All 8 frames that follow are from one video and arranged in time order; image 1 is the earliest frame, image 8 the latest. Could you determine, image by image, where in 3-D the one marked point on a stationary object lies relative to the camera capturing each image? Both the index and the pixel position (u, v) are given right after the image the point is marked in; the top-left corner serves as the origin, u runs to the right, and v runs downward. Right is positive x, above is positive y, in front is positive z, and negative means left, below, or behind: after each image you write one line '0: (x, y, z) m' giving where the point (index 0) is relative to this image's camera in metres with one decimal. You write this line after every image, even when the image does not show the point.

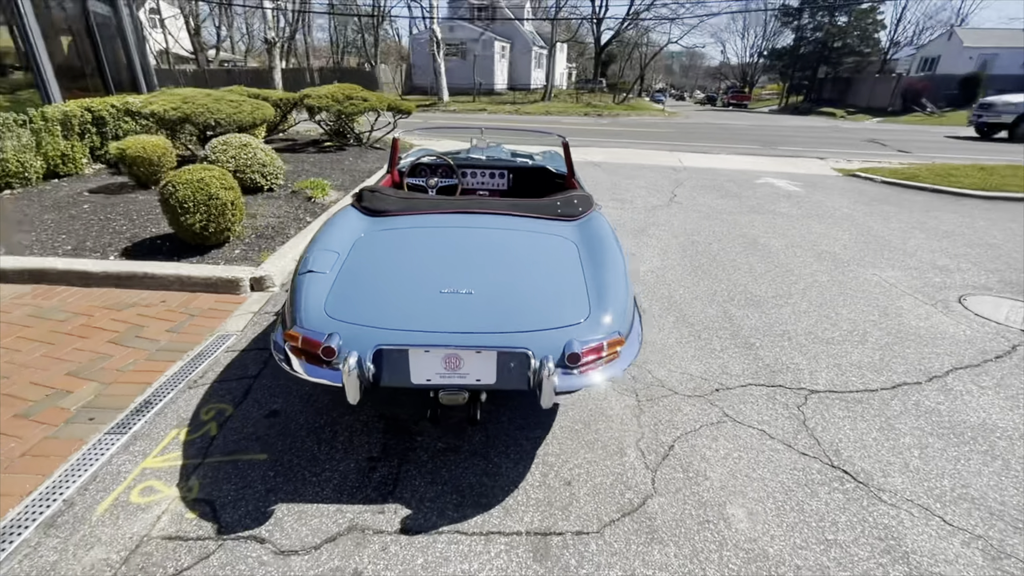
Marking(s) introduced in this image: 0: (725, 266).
0: (+2.0, +0.2, +4.4) m
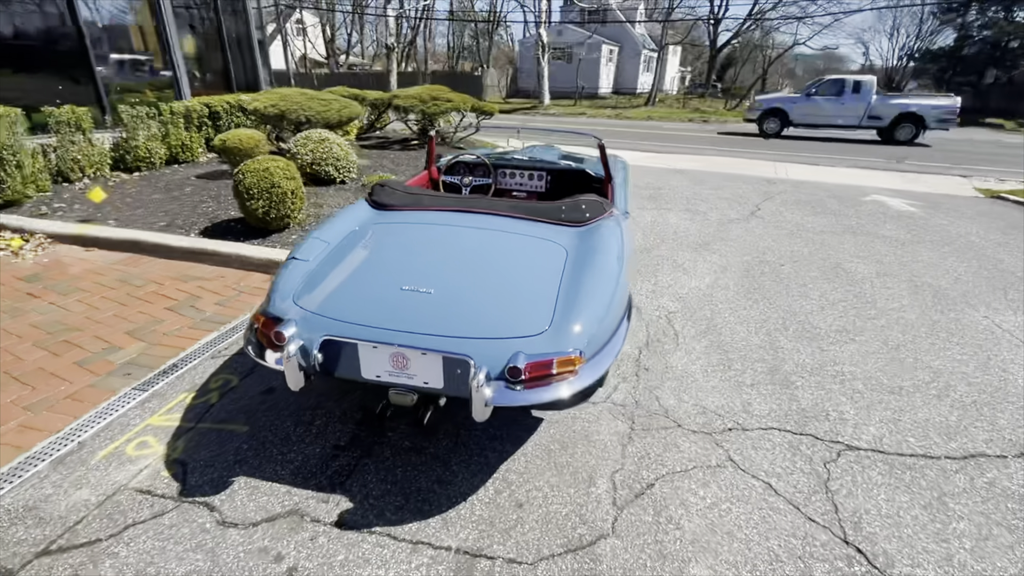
0: (+2.3, 0.0, +3.9) m
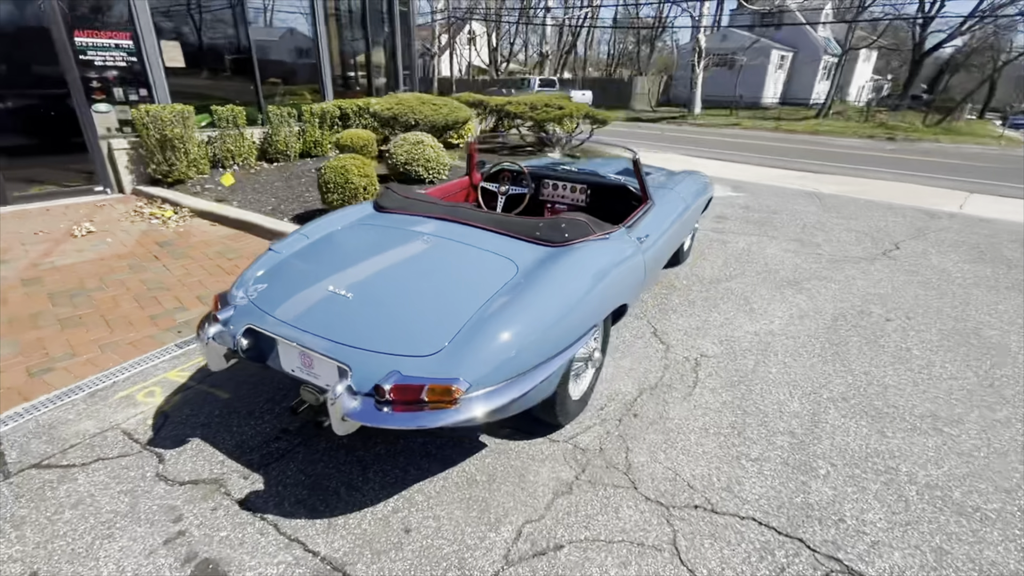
0: (+2.4, -0.4, +3.1) m
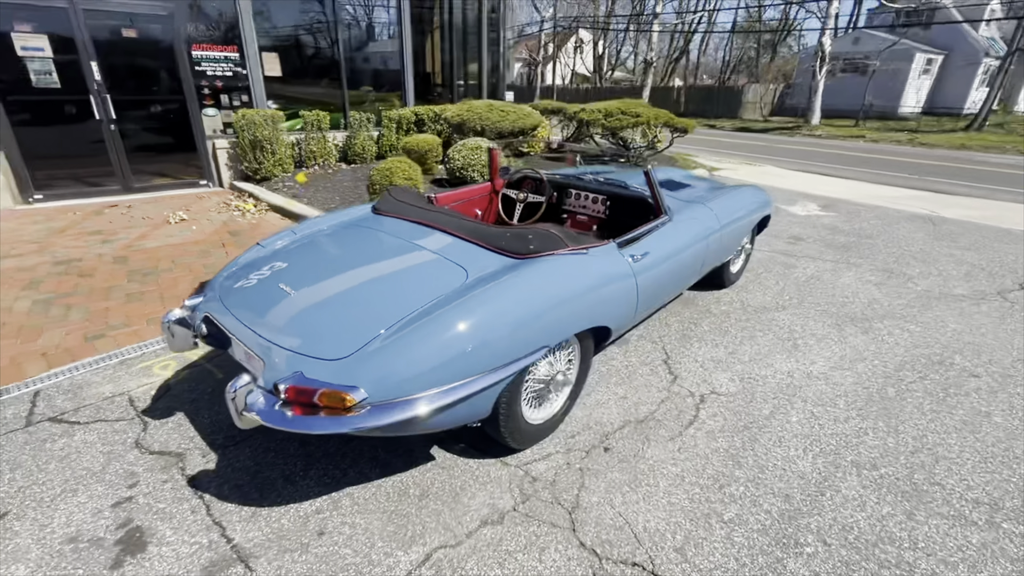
0: (+2.3, -0.7, +2.5) m
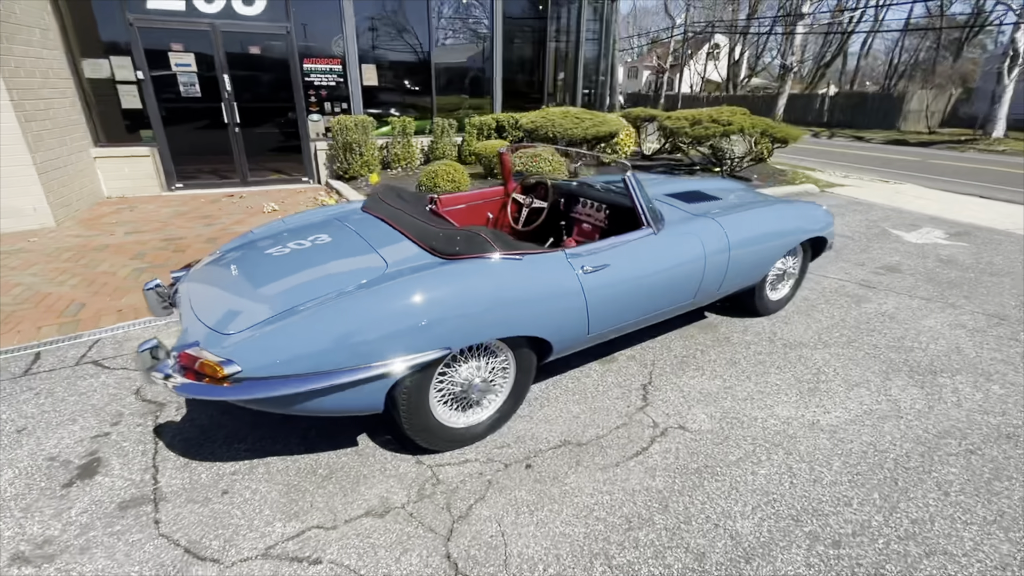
0: (+1.9, -0.9, +2.0) m
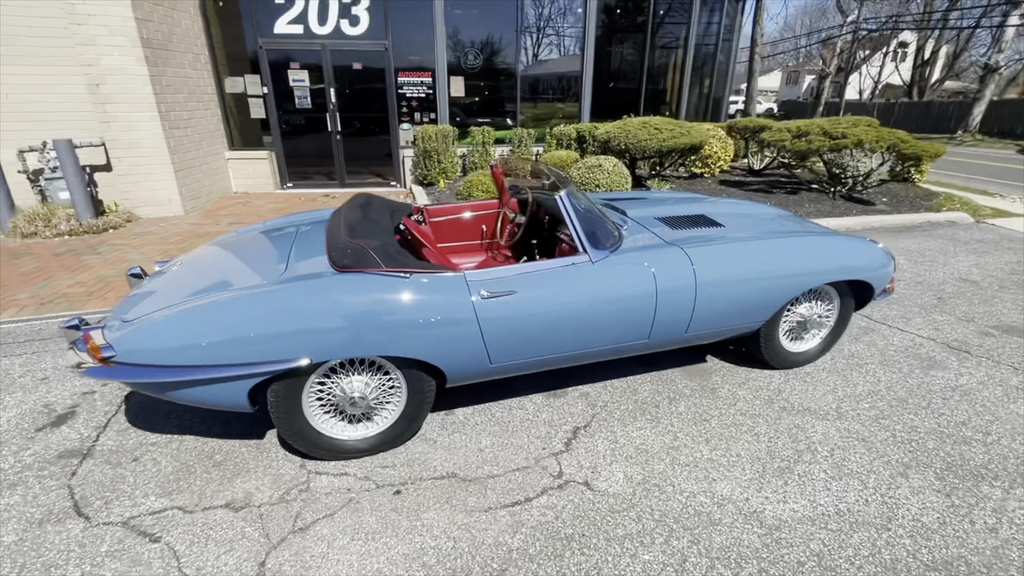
0: (+1.2, -1.1, +1.4) m
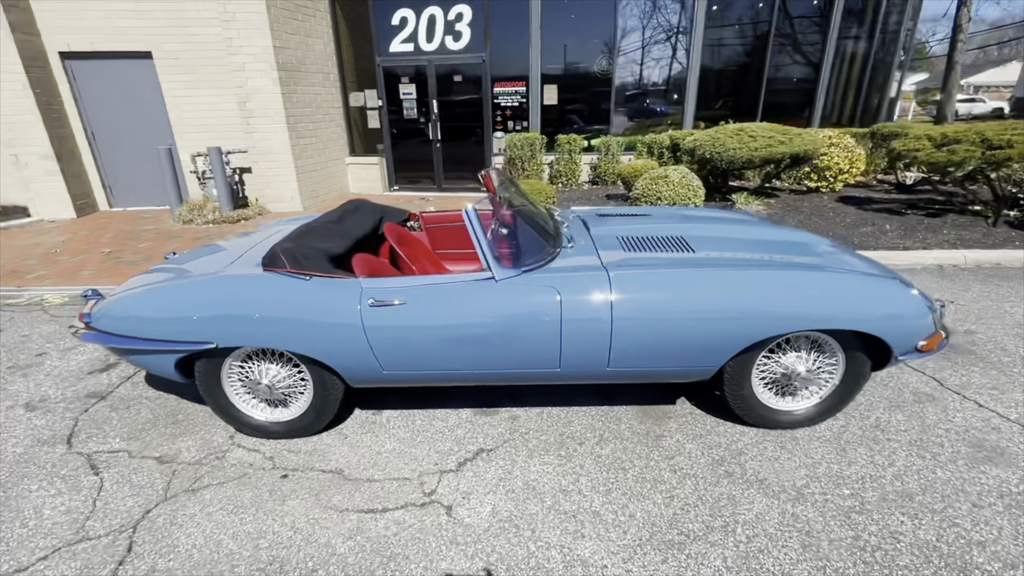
0: (+0.3, -1.3, +1.1) m
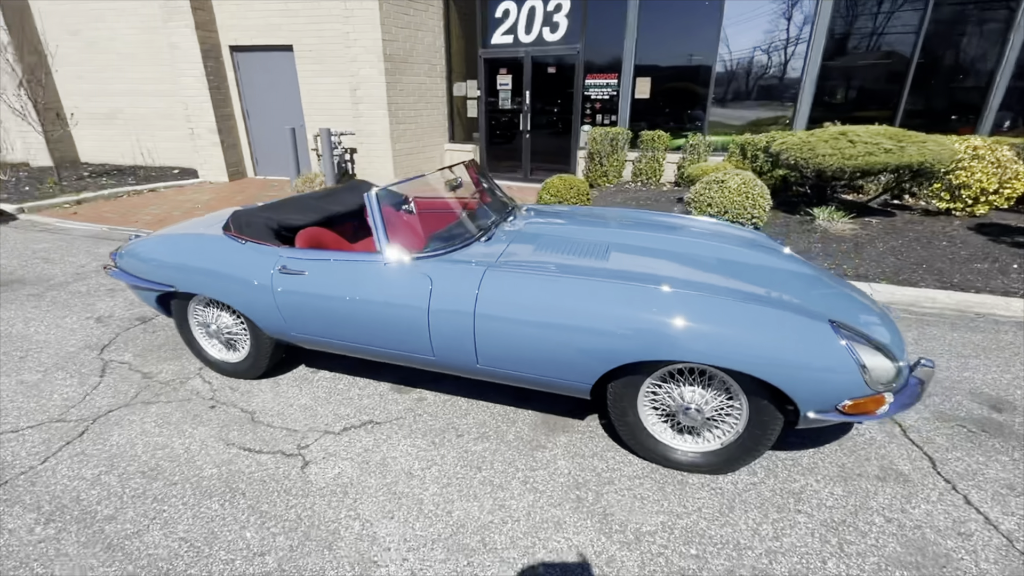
0: (-0.7, -1.2, +1.2) m
